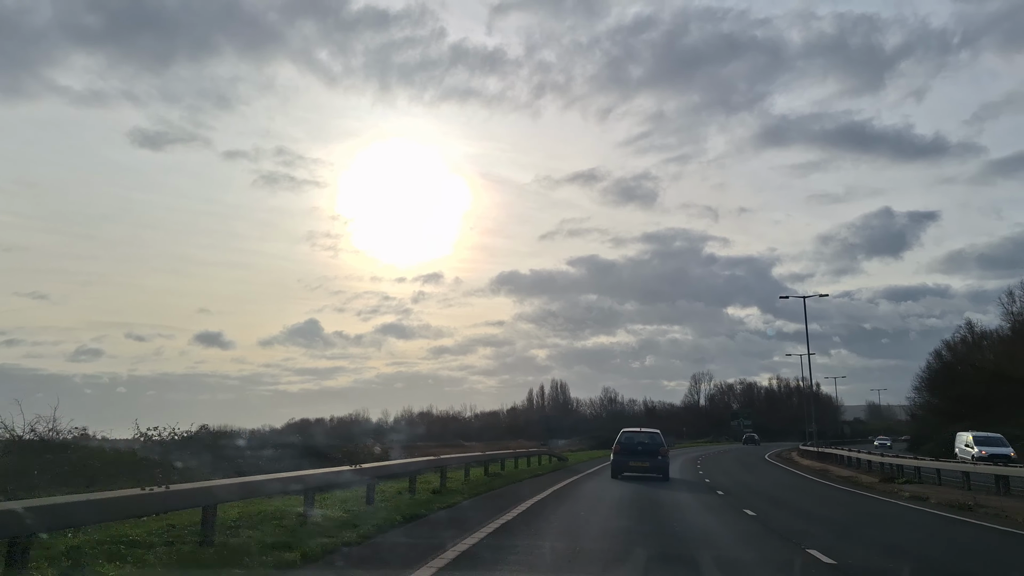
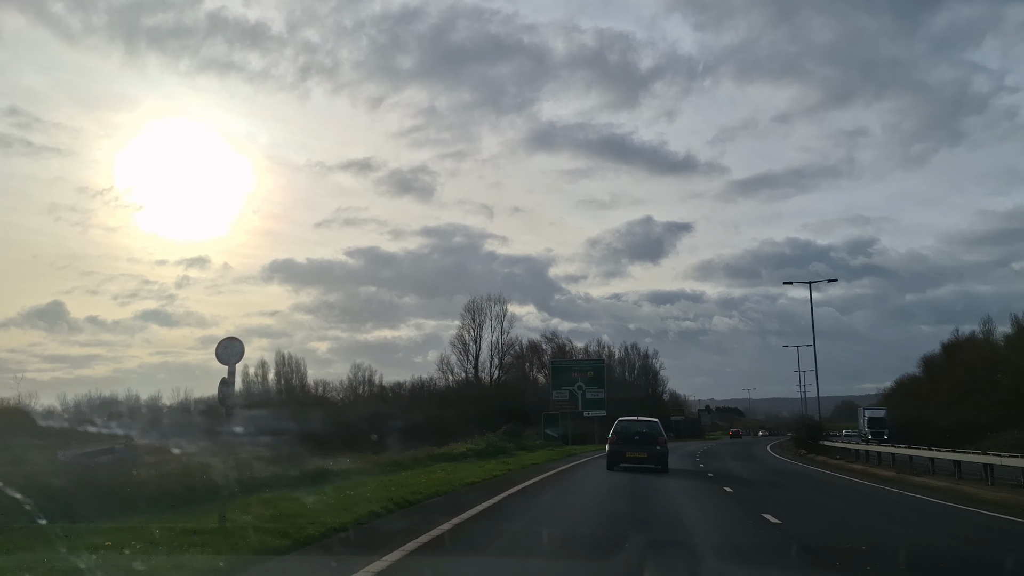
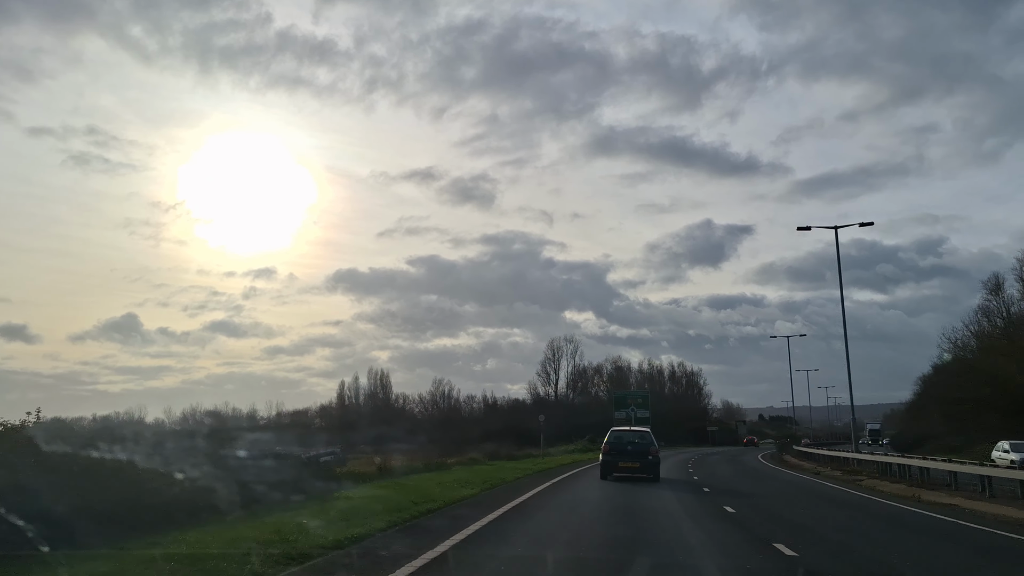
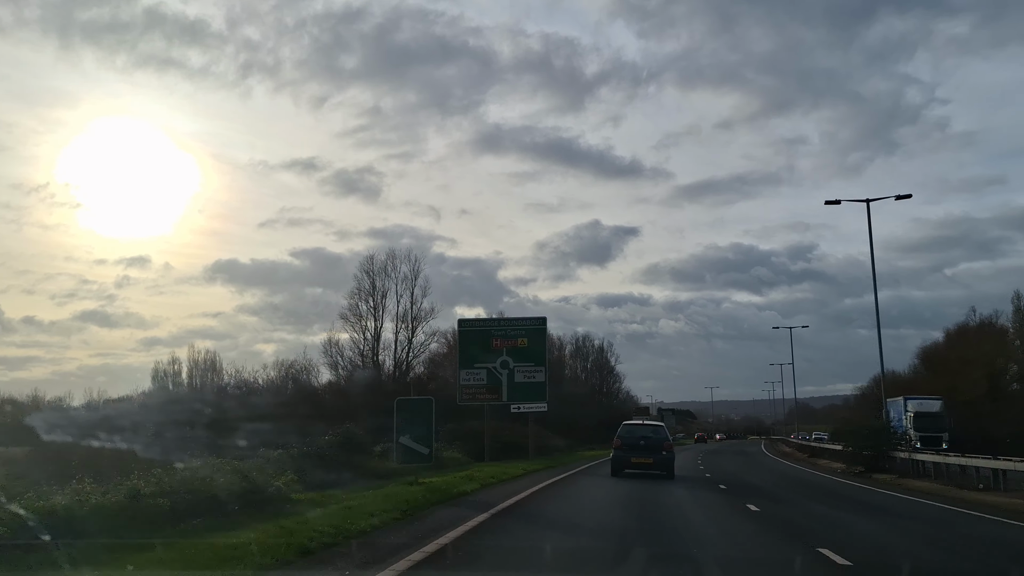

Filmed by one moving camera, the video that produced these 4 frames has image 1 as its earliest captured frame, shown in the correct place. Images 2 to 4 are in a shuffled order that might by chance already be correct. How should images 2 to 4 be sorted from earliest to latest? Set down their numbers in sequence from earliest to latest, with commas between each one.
3, 2, 4
